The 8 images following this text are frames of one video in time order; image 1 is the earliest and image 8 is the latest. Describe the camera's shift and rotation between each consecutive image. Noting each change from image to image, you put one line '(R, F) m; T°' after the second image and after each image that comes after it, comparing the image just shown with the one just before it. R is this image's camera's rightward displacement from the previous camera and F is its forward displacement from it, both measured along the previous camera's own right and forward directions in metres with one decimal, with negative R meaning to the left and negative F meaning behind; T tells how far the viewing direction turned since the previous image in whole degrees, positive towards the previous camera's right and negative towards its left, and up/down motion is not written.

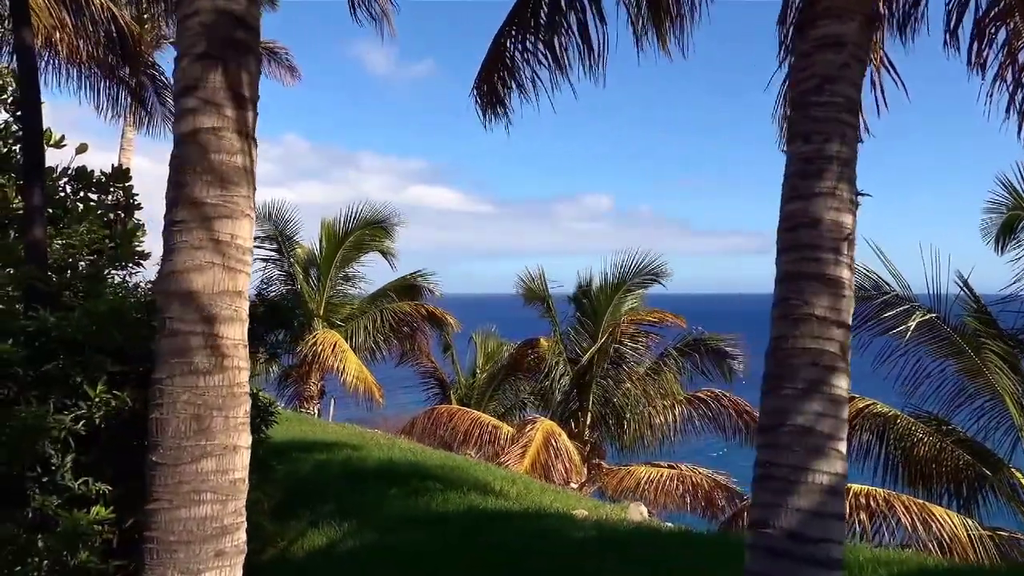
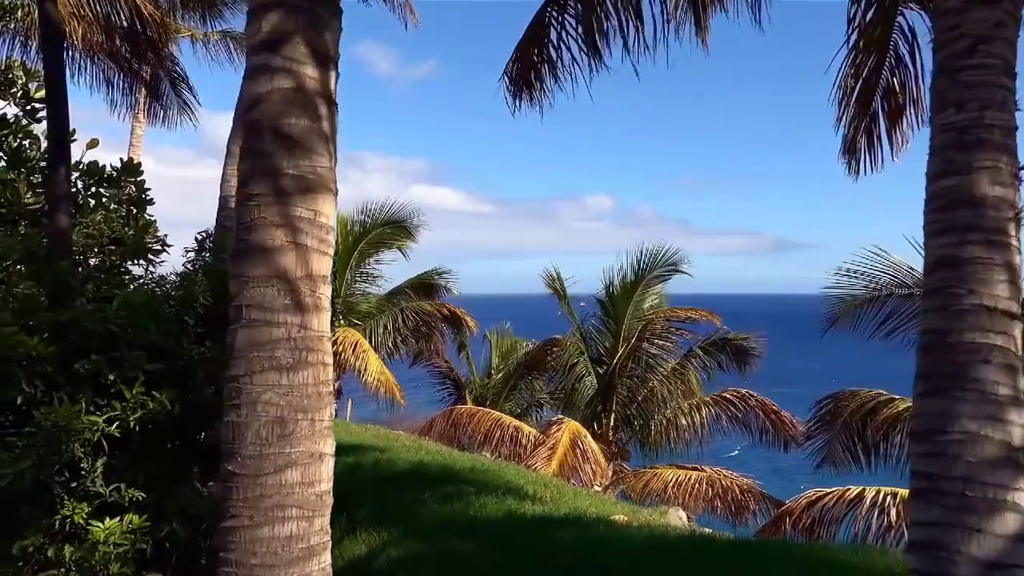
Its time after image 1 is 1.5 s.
(-0.3, +0.3) m; 0°
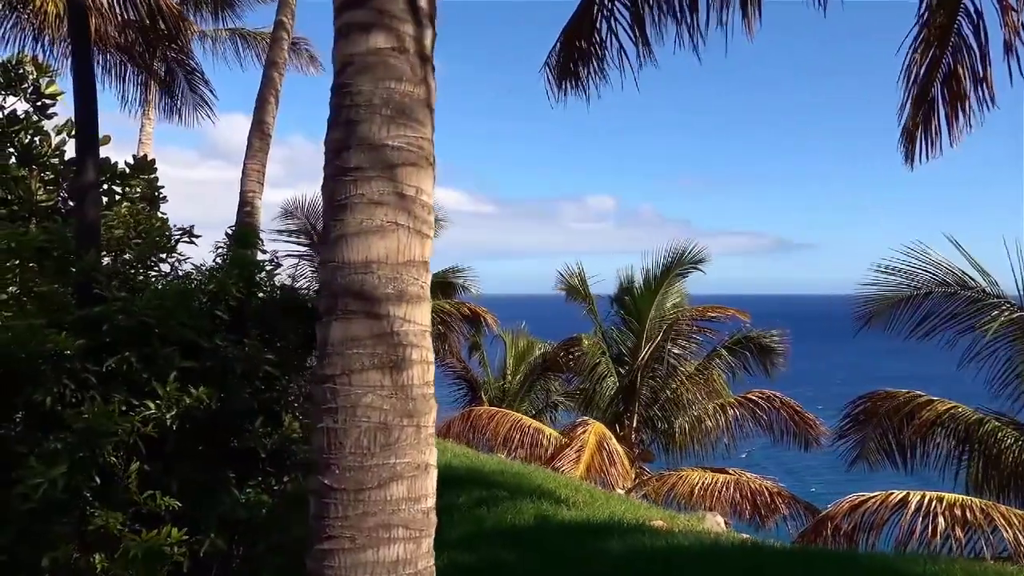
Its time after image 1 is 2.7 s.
(-0.3, +0.3) m; 0°
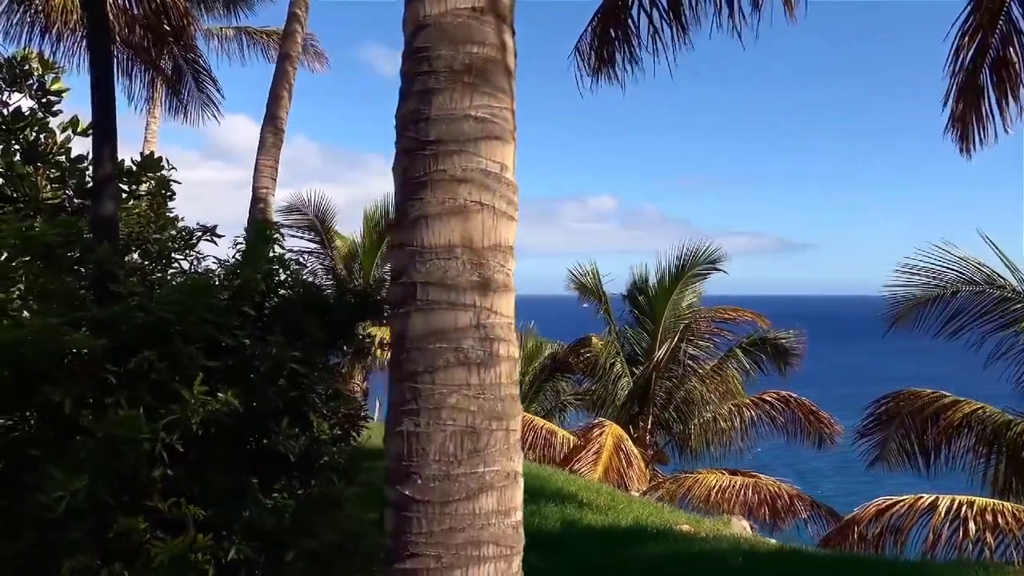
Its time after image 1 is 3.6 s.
(-0.2, +0.2) m; 0°
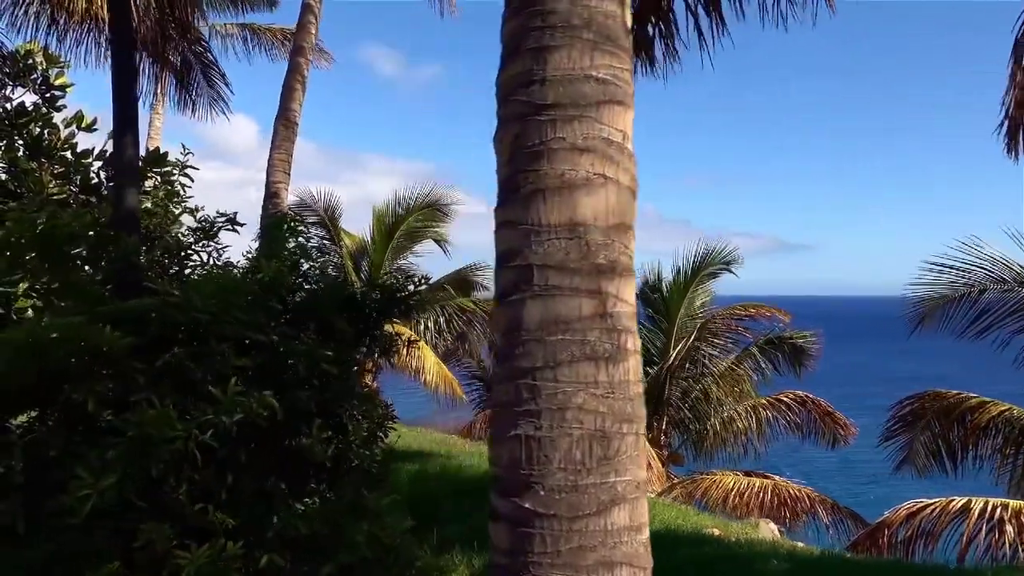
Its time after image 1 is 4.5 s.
(-0.2, +0.2) m; 0°
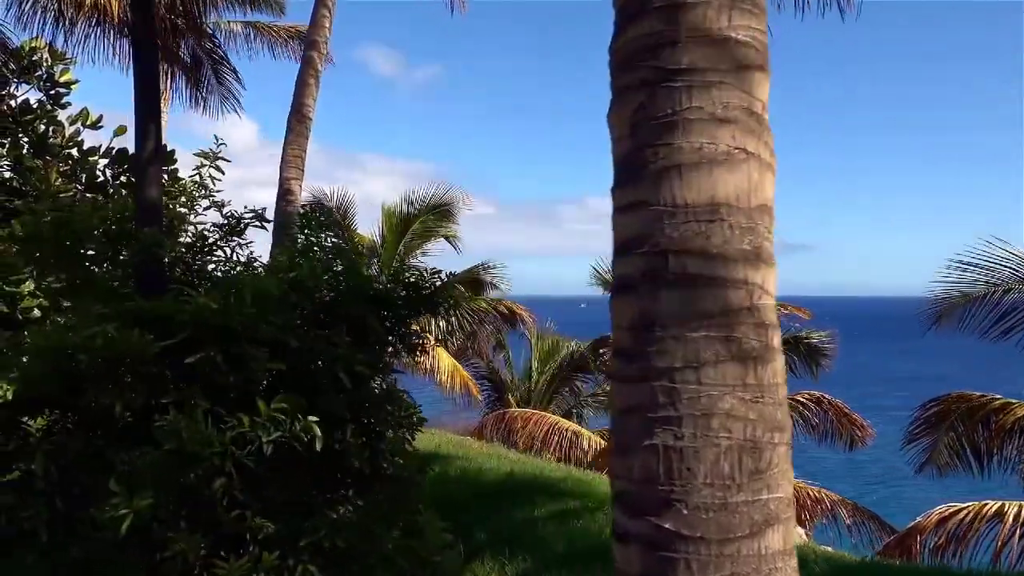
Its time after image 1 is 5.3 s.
(-0.2, +0.2) m; 0°
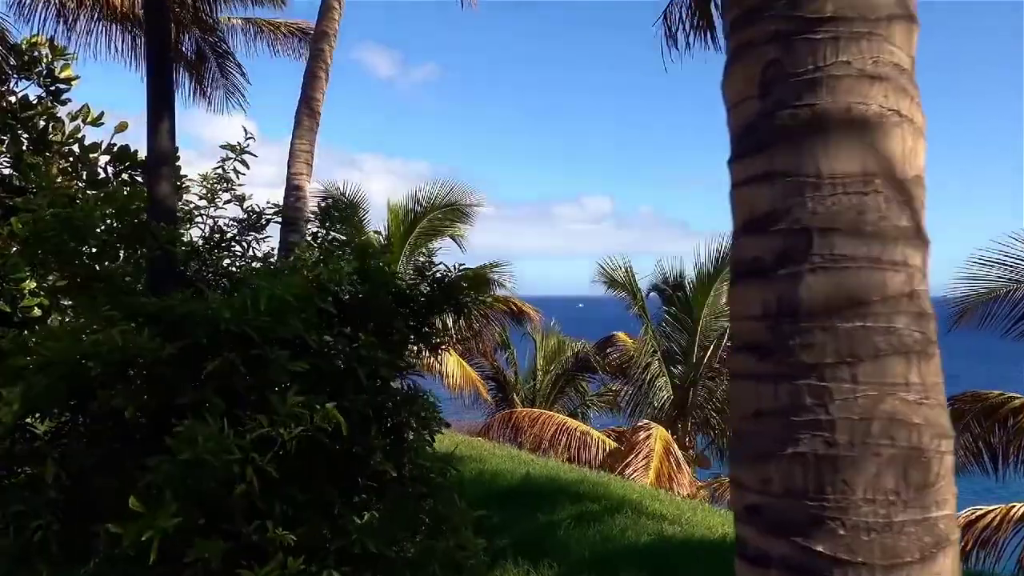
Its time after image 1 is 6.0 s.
(-0.2, +0.2) m; 0°
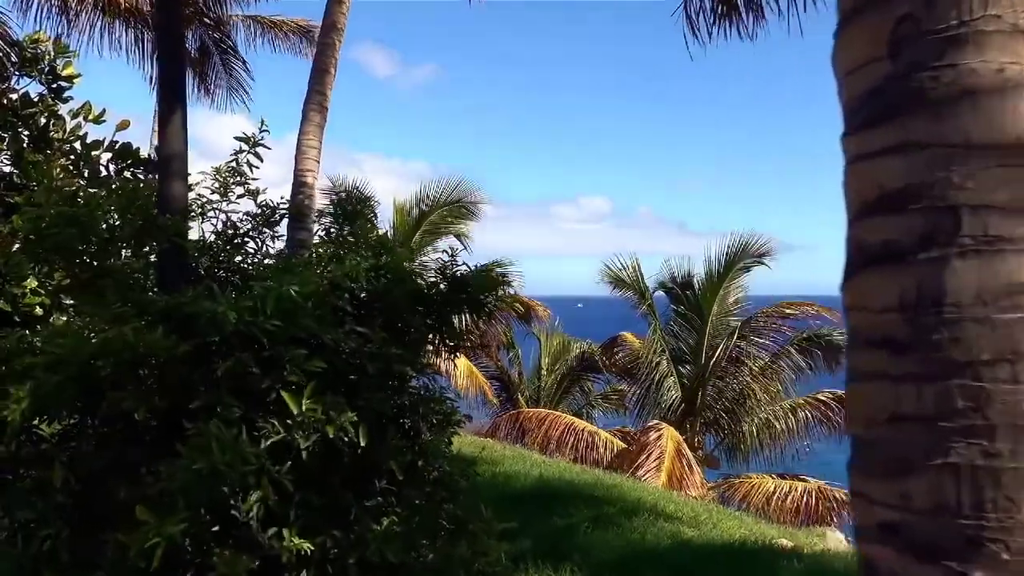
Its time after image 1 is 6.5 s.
(-0.1, +0.1) m; 0°
